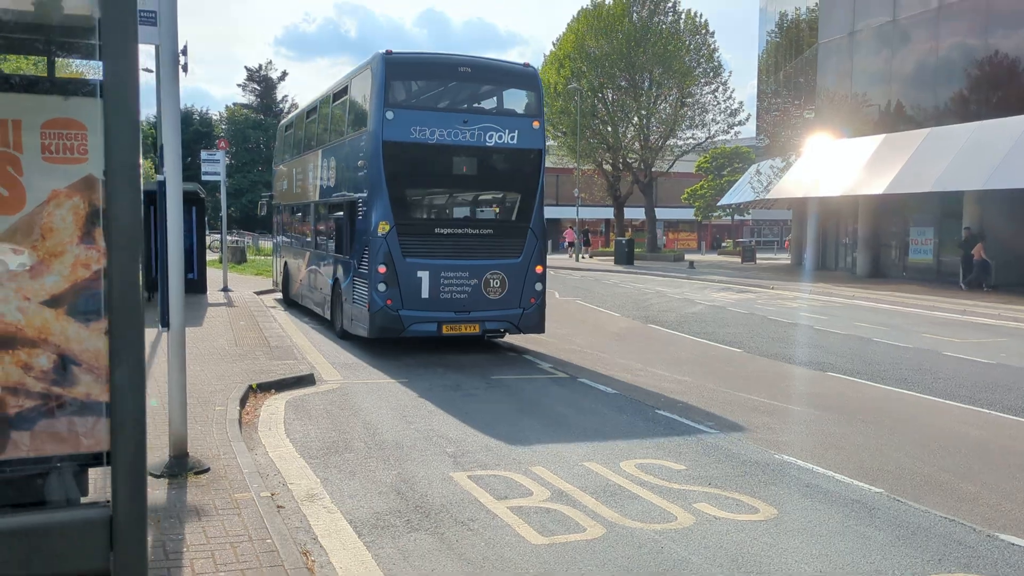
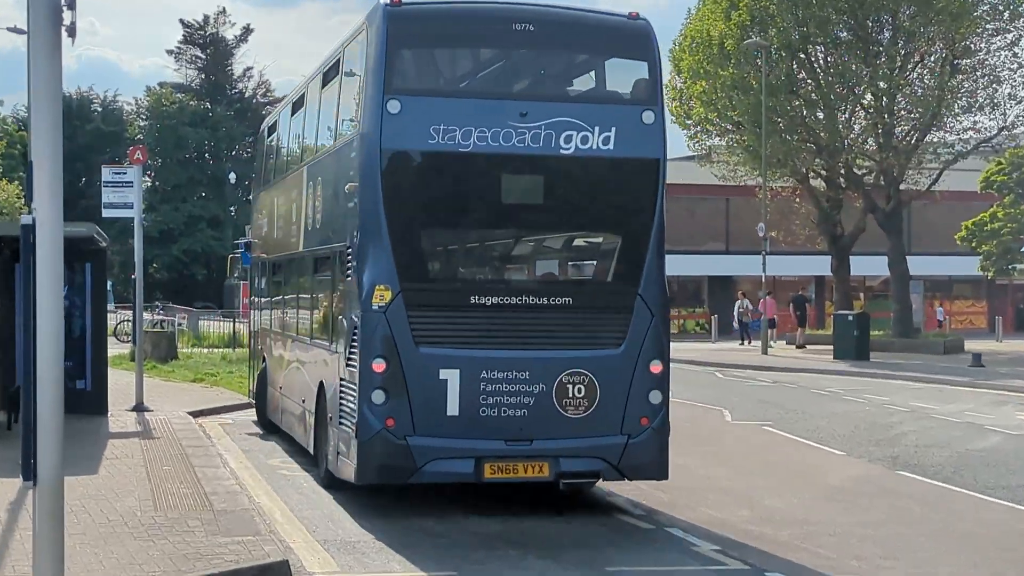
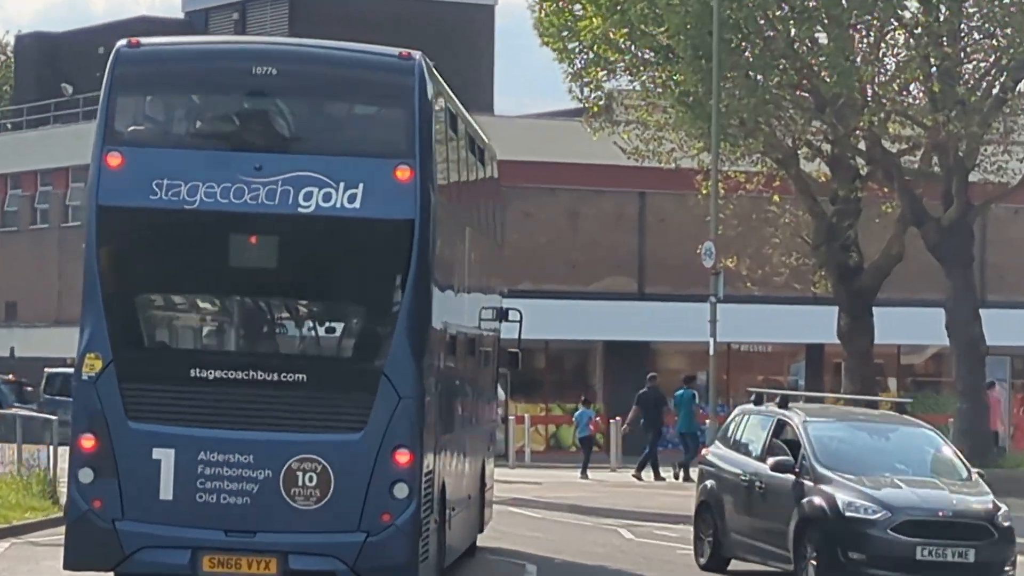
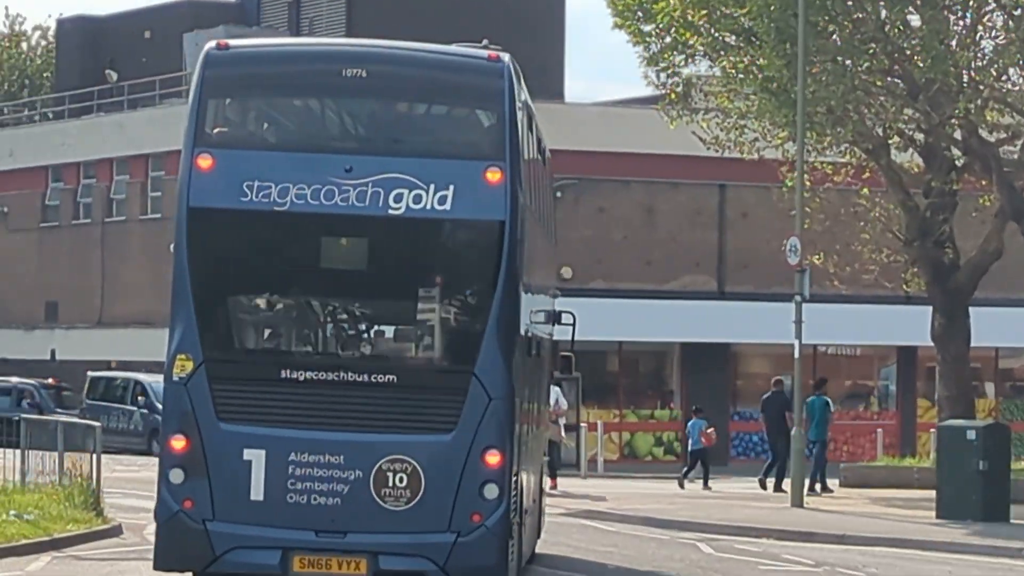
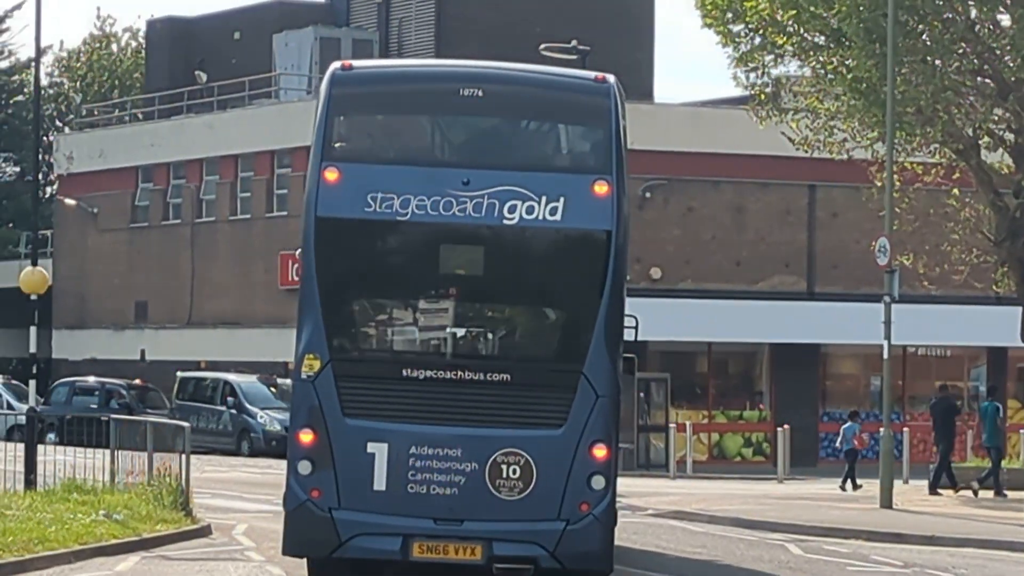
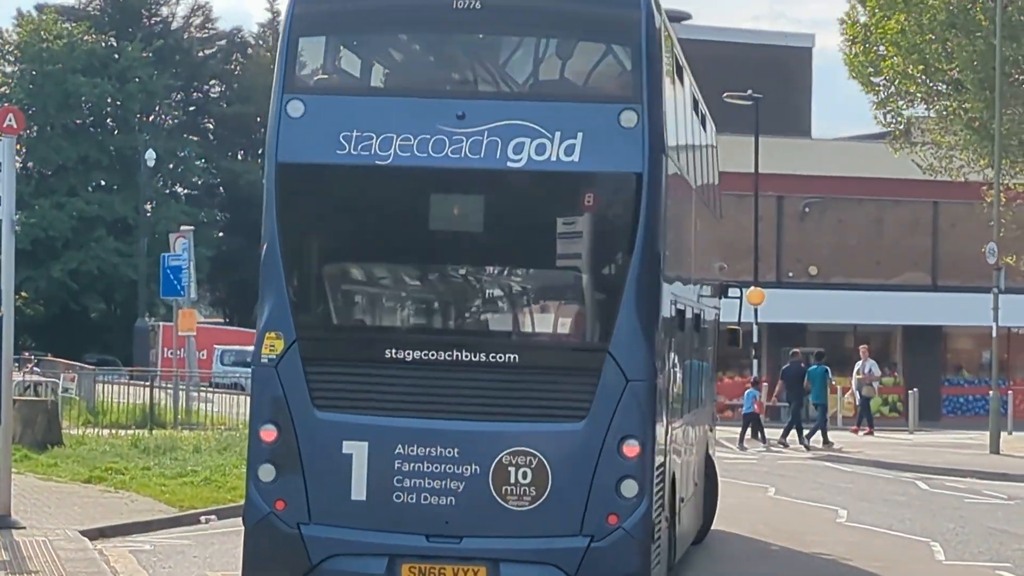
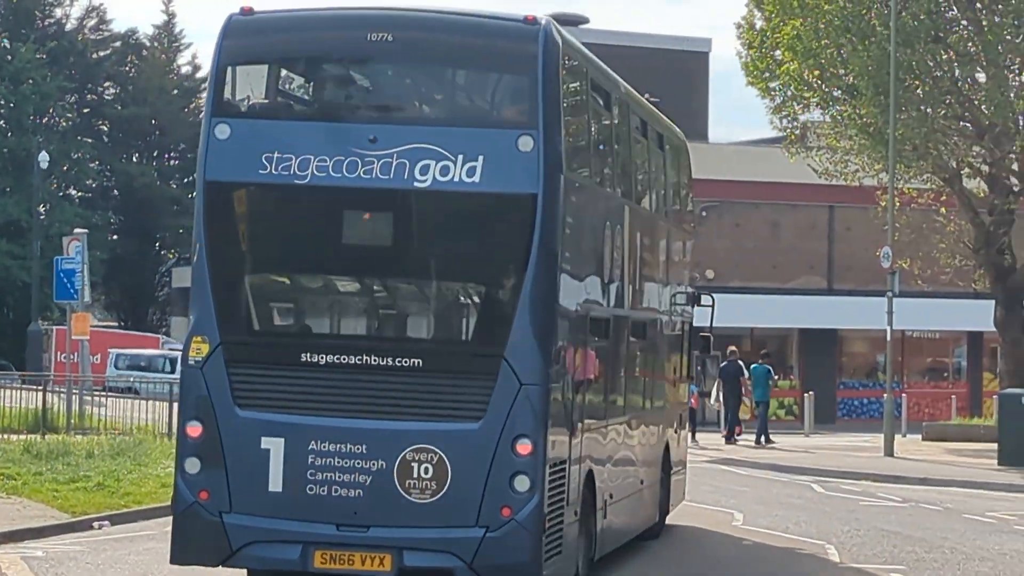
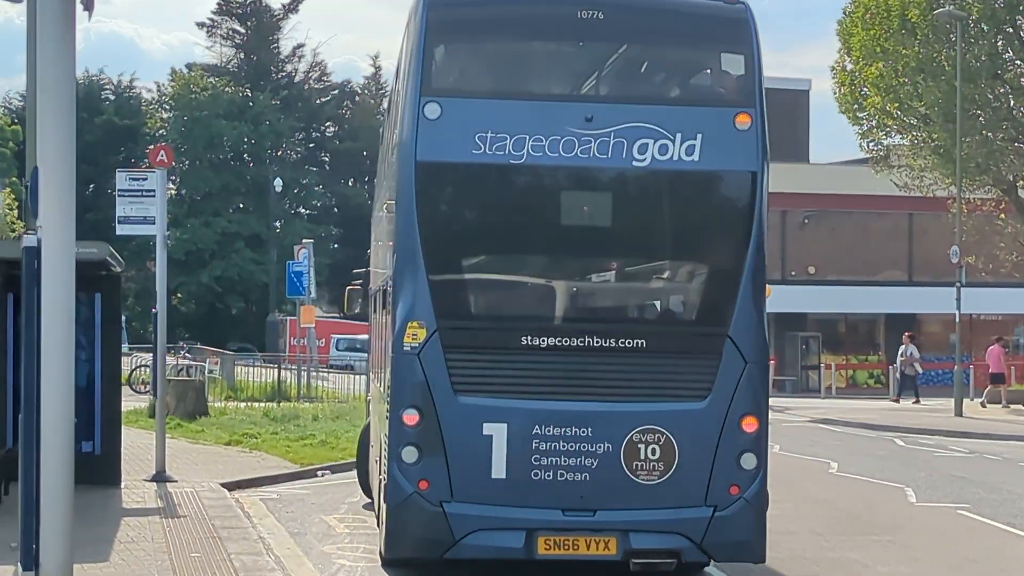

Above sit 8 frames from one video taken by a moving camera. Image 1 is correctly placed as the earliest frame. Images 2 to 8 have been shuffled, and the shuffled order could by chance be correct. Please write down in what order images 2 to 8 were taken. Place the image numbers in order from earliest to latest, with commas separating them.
2, 8, 6, 7, 3, 4, 5
